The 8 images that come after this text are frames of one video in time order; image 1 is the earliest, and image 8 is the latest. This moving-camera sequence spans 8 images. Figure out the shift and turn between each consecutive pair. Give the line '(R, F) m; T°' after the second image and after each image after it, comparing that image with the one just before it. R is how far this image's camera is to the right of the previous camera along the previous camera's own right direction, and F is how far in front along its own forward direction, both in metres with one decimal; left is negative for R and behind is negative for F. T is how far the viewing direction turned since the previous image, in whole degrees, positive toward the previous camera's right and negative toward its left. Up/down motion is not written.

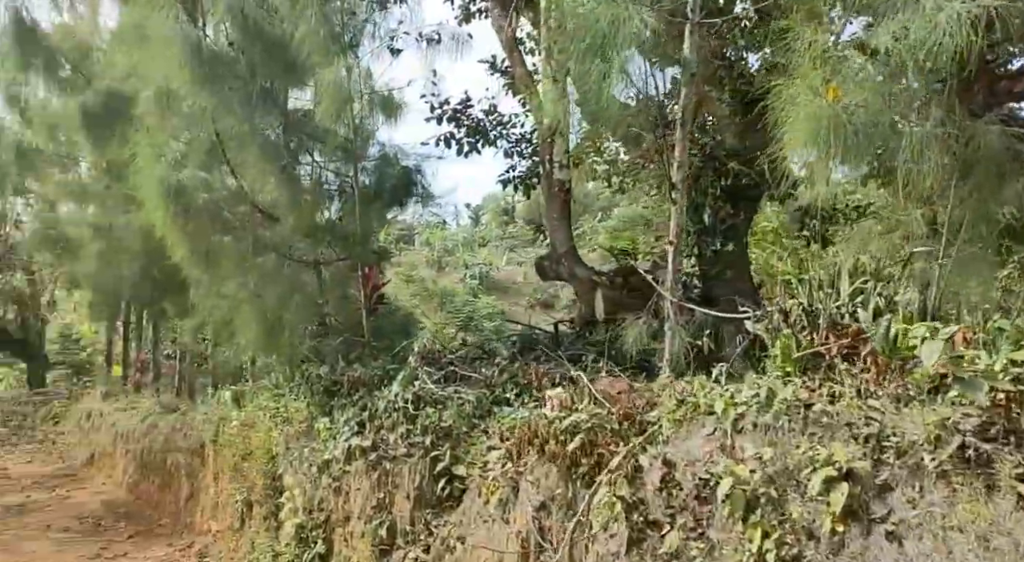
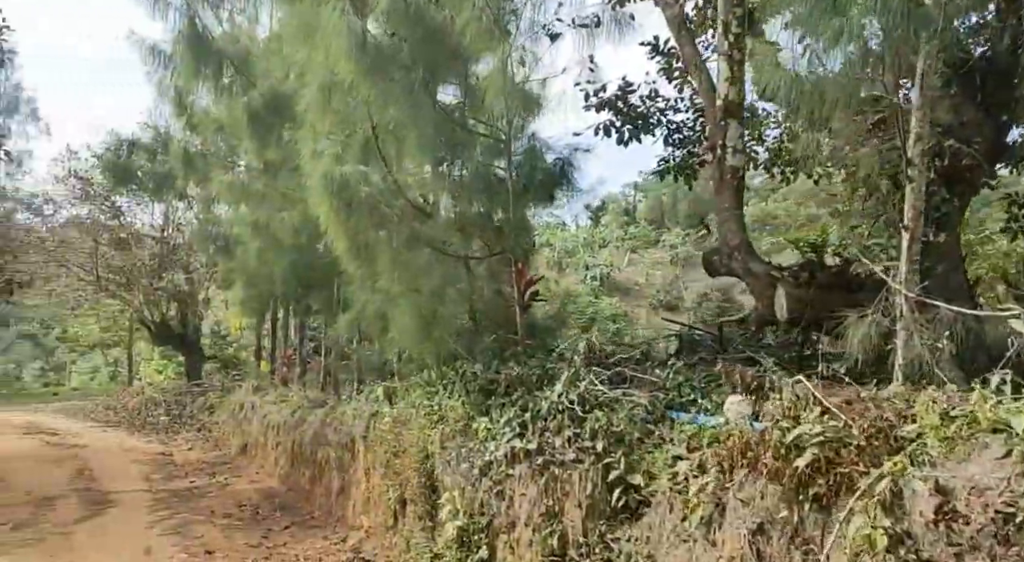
(-0.2, +0.2) m; -9°
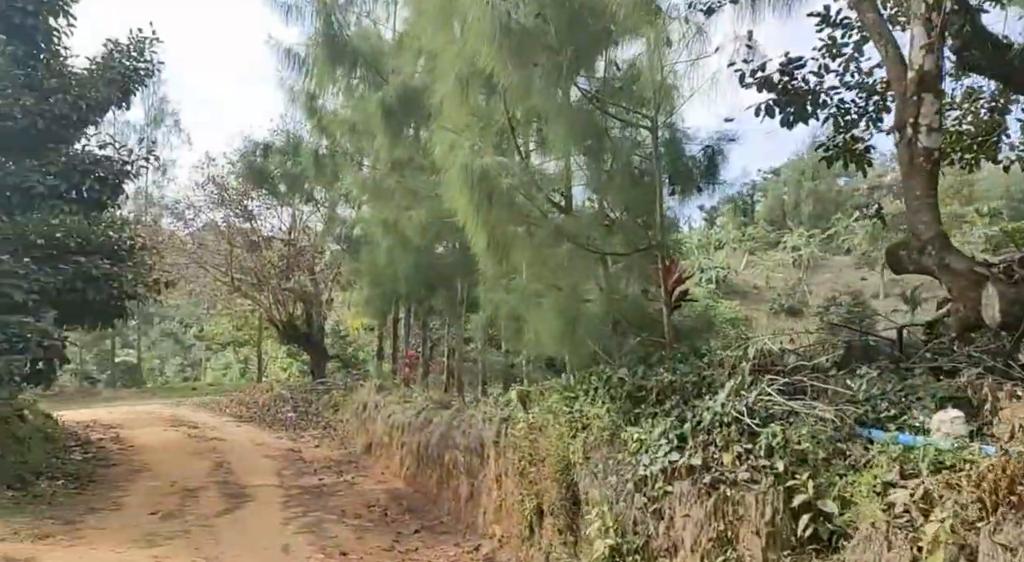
(-0.2, +0.3) m; -8°
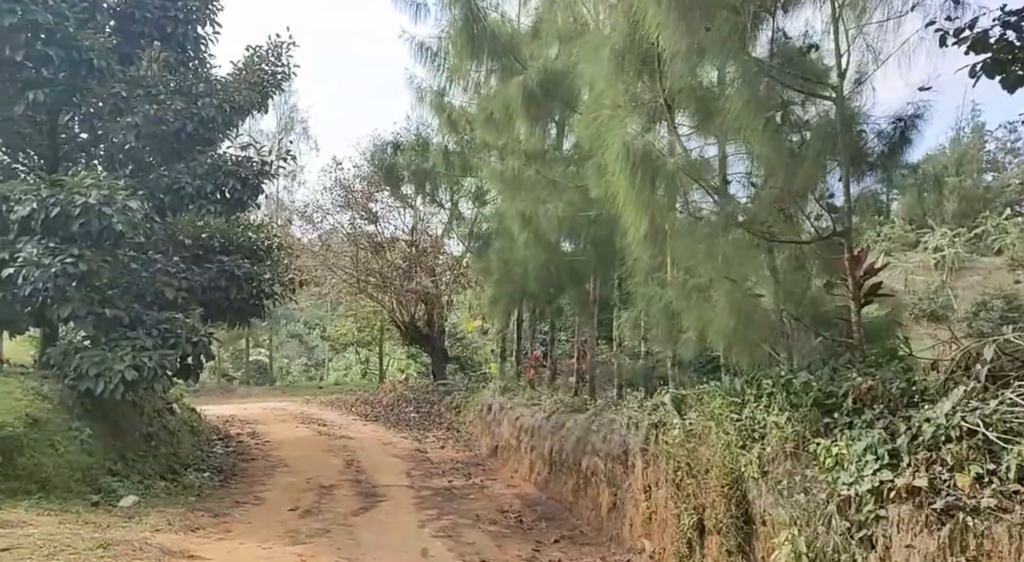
(-0.2, +0.3) m; -8°
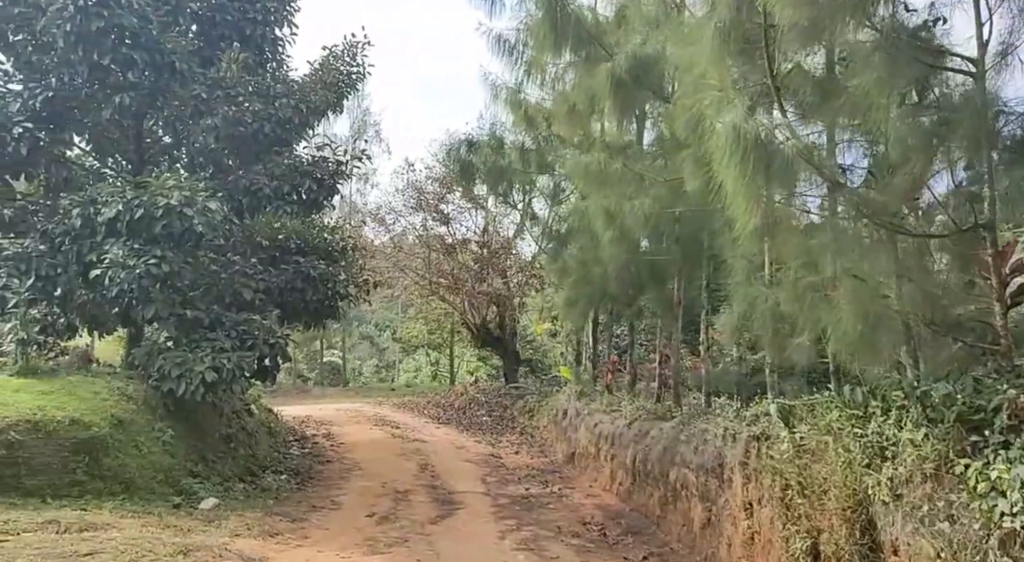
(-0.1, +0.3) m; -5°
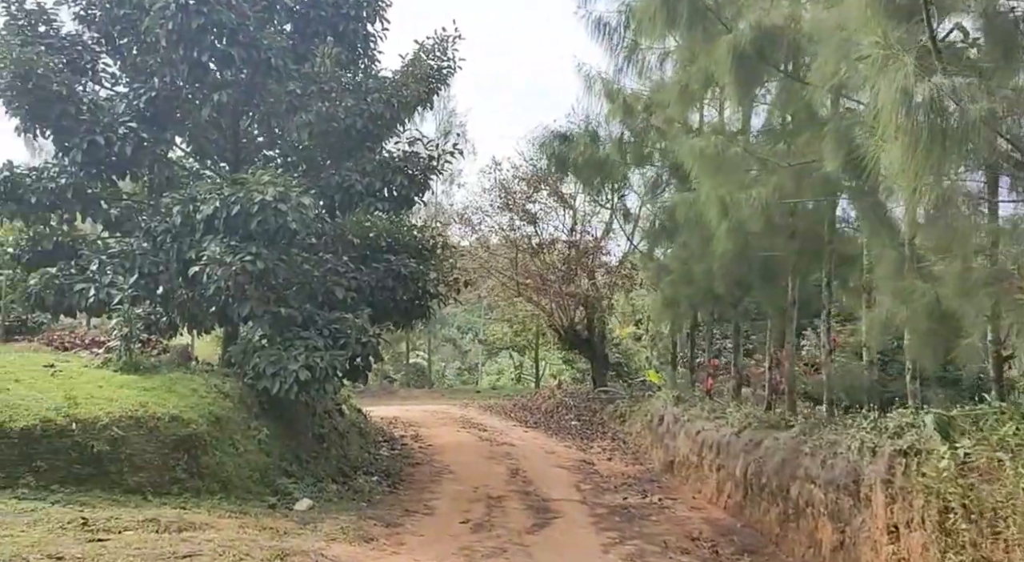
(-0.2, +0.3) m; -6°
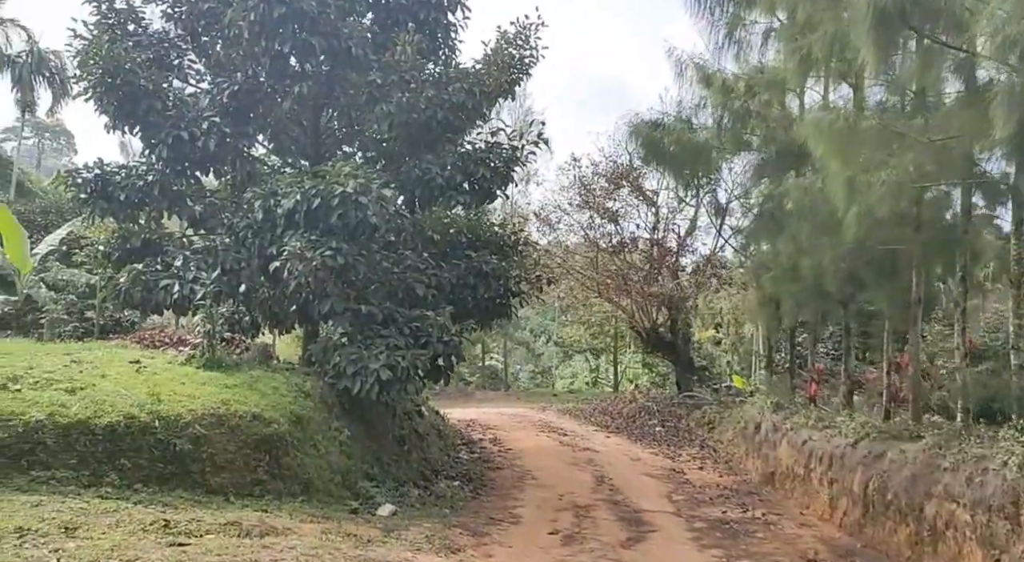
(-0.2, +0.4) m; -5°
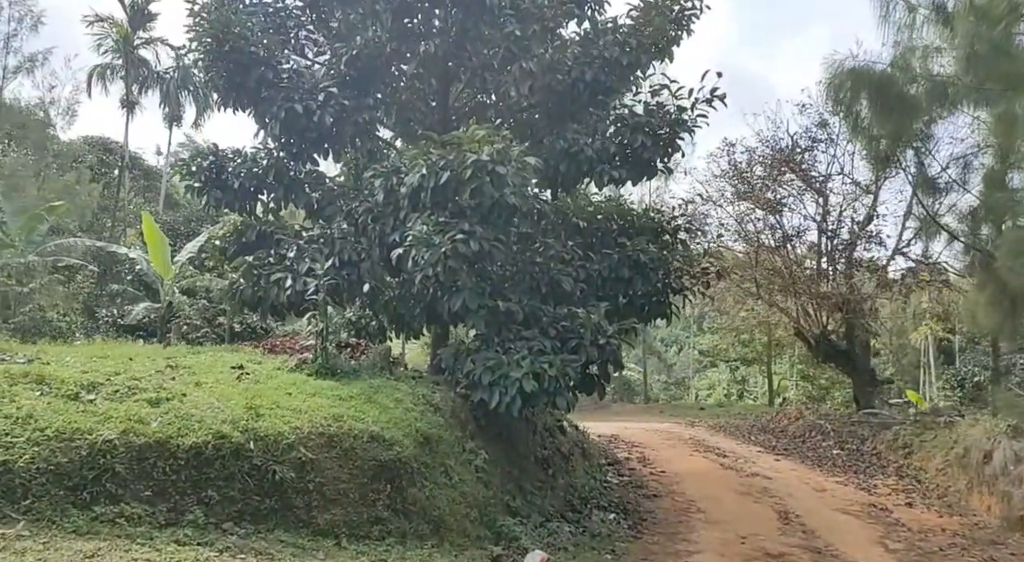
(-0.4, +1.4) m; -9°
